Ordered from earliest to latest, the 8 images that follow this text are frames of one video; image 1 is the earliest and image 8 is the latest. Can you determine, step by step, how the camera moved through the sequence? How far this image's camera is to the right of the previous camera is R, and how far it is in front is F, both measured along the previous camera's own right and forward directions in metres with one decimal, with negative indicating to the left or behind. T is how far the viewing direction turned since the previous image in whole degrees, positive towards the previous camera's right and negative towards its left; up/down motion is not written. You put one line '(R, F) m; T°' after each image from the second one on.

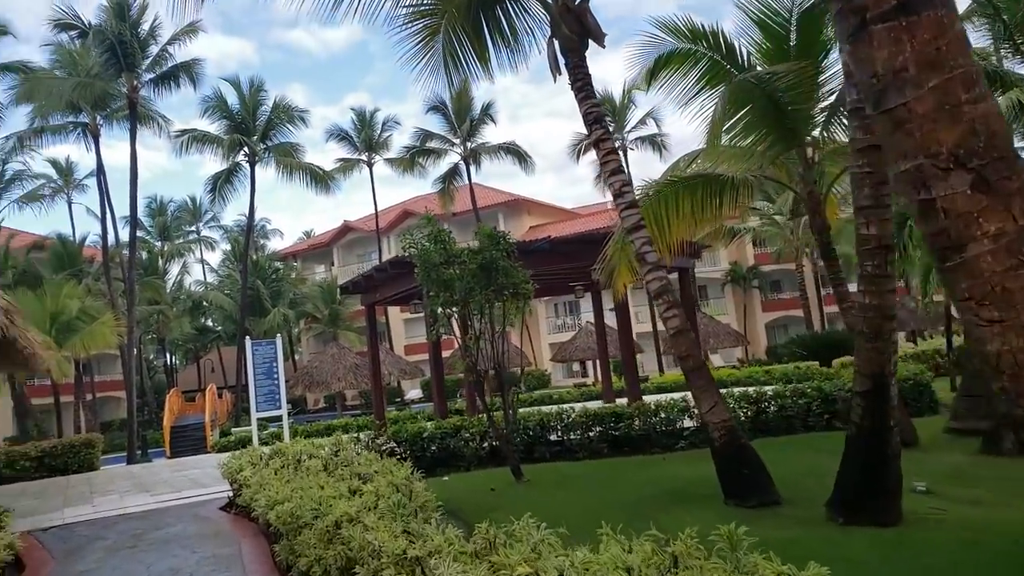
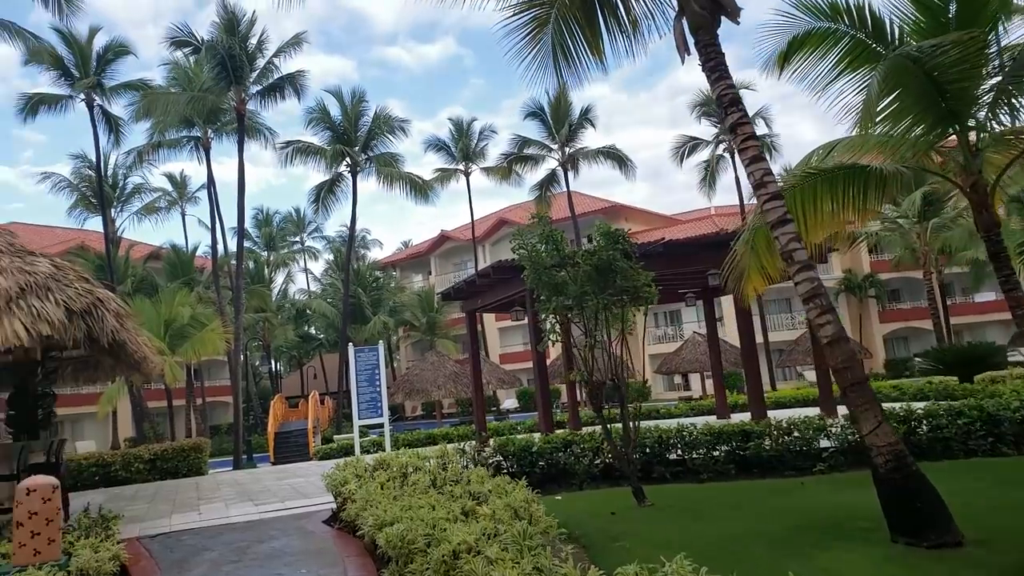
(-0.3, +0.6) m; -7°
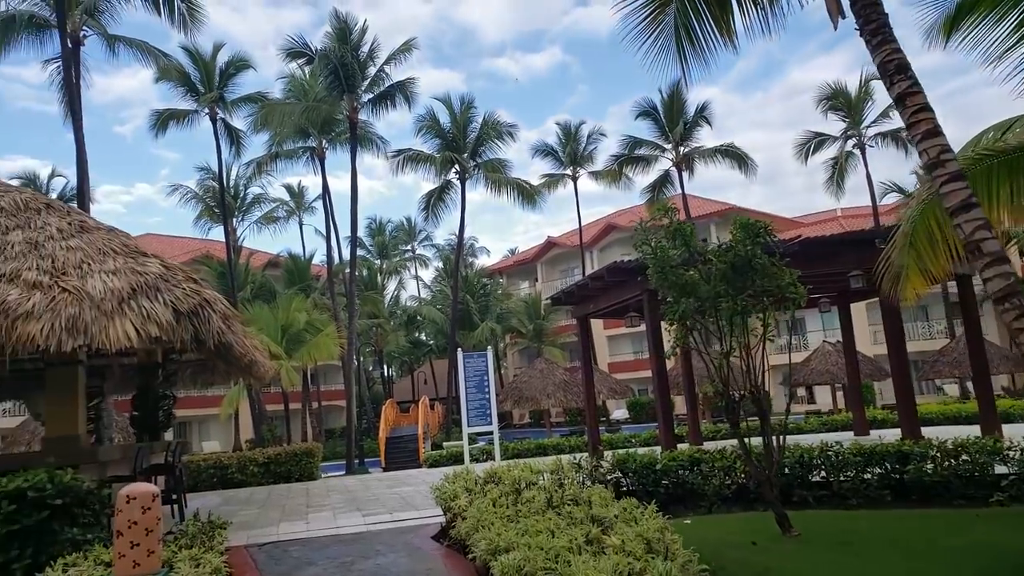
(-0.1, +0.6) m; -8°
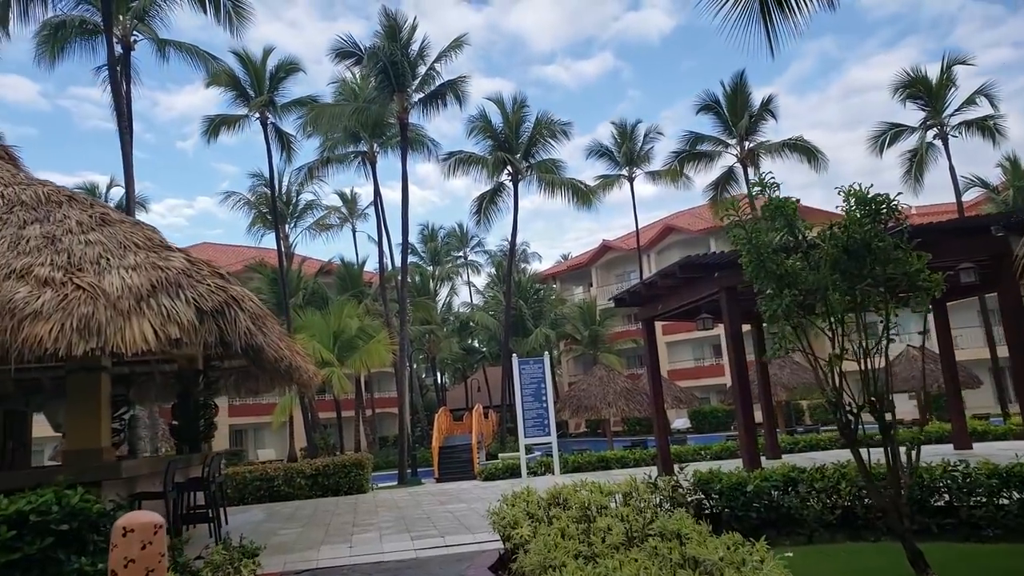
(-0.1, +0.9) m; -4°
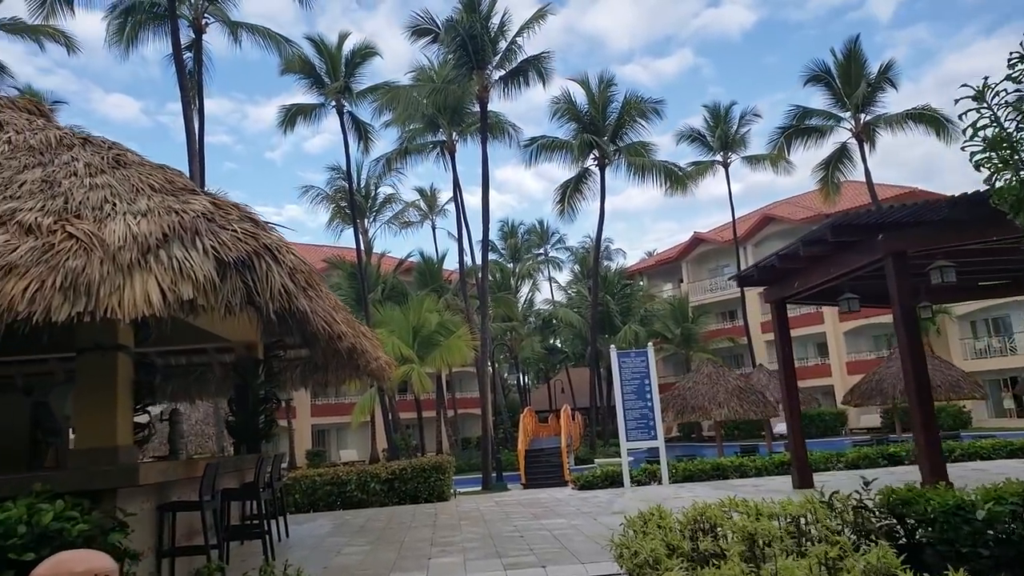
(-0.3, +1.7) m; -6°
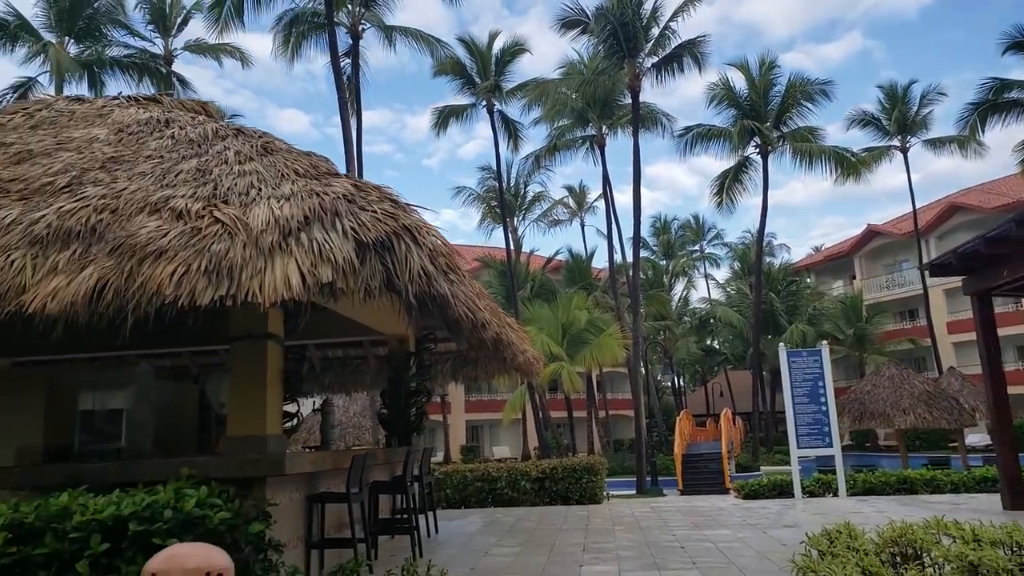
(0.0, +0.5) m; -11°
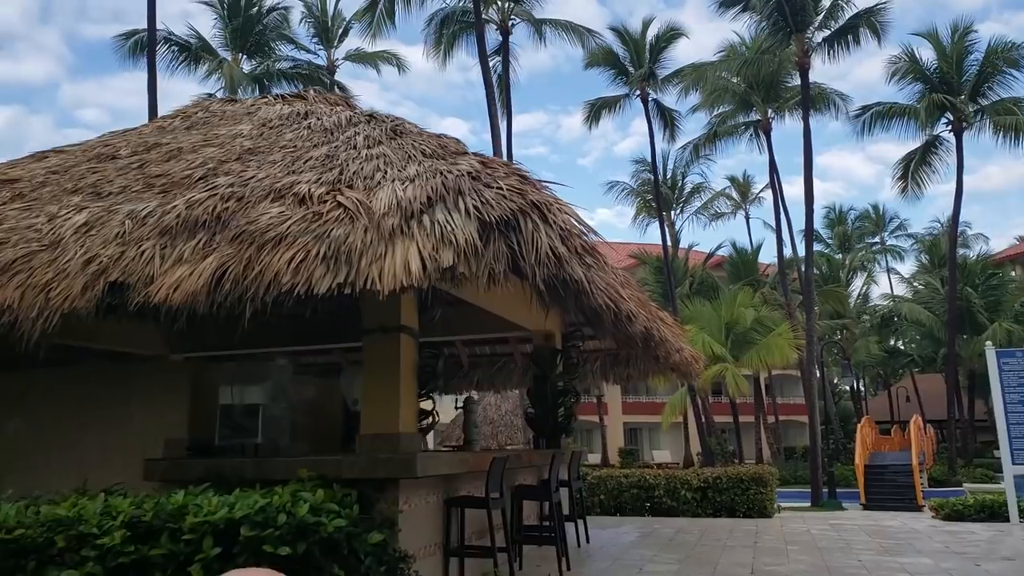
(+0.1, +0.6) m; -12°
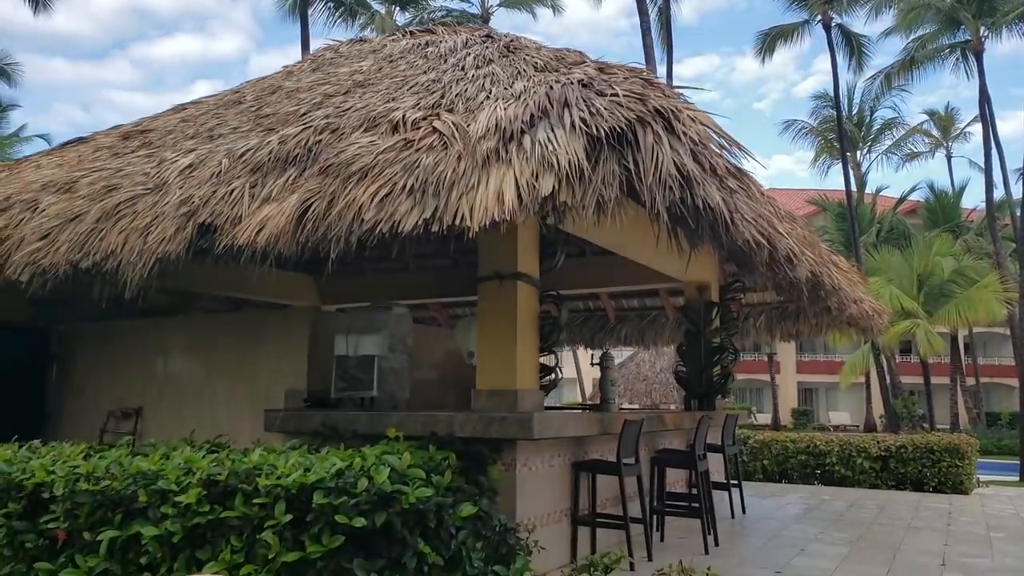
(+0.2, +0.7) m; -12°
